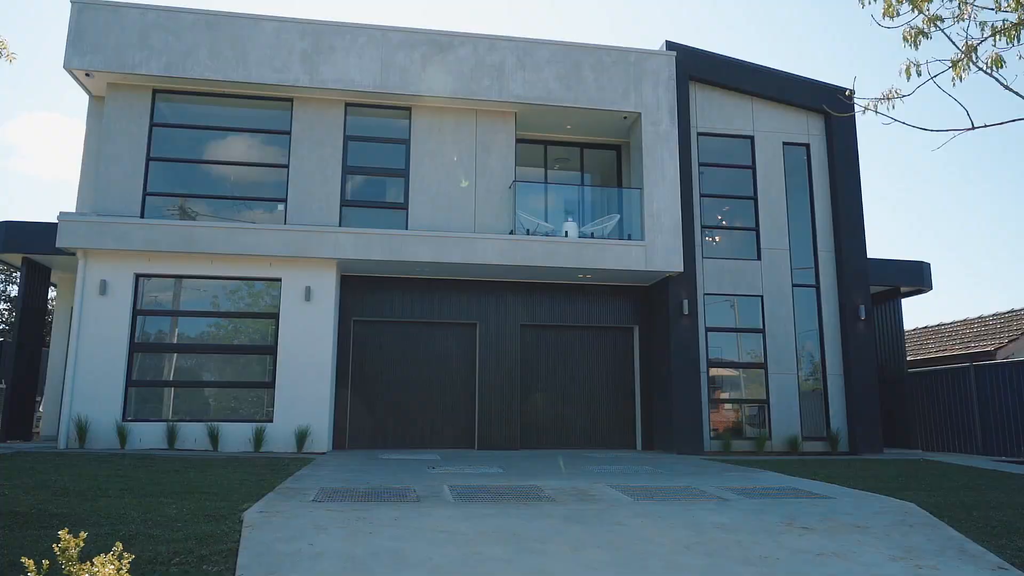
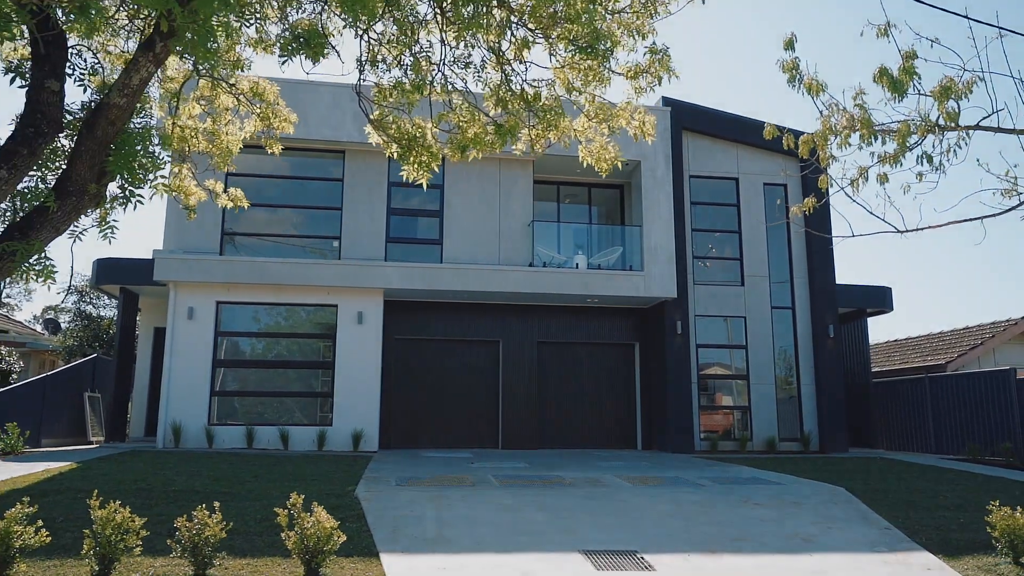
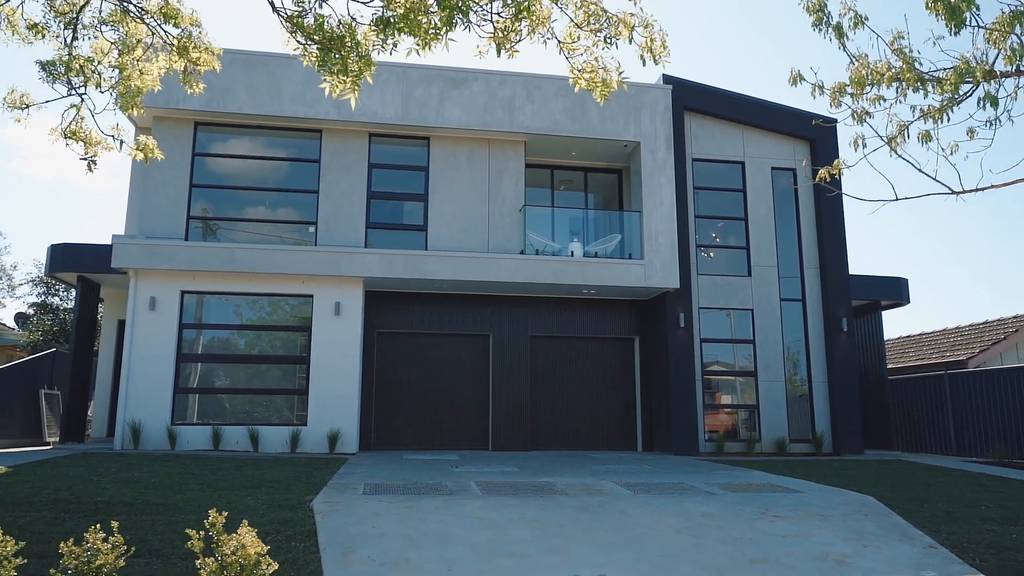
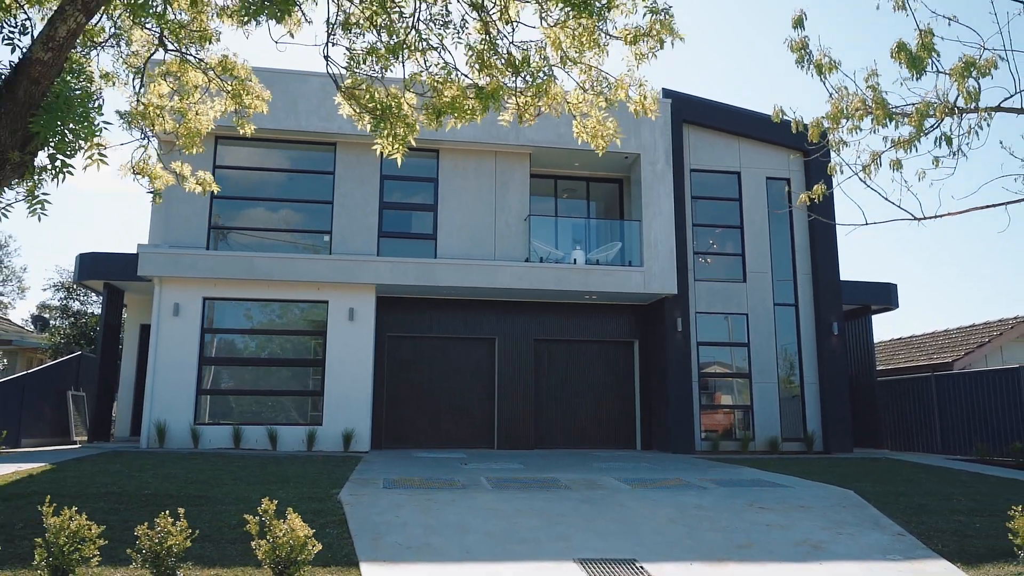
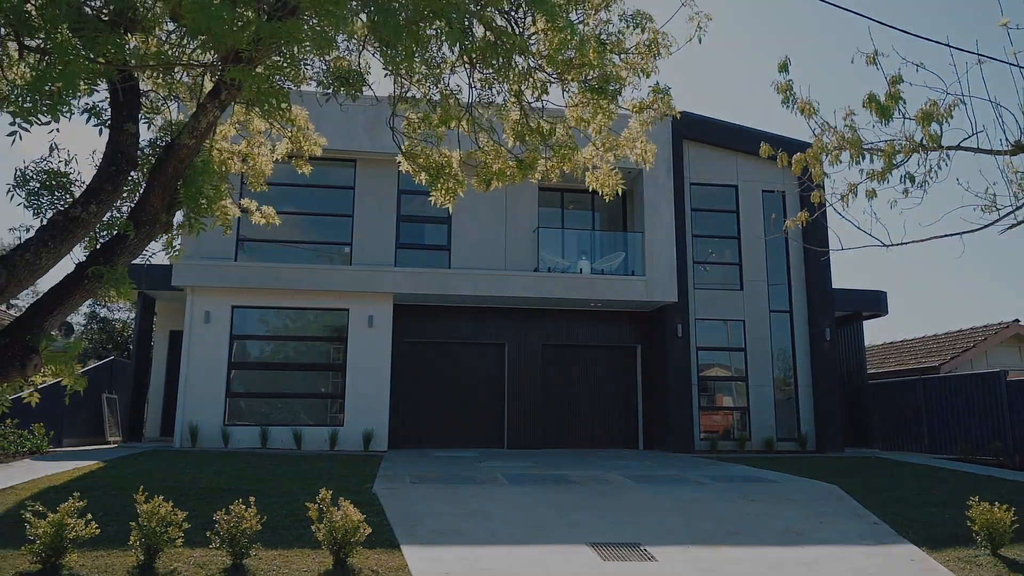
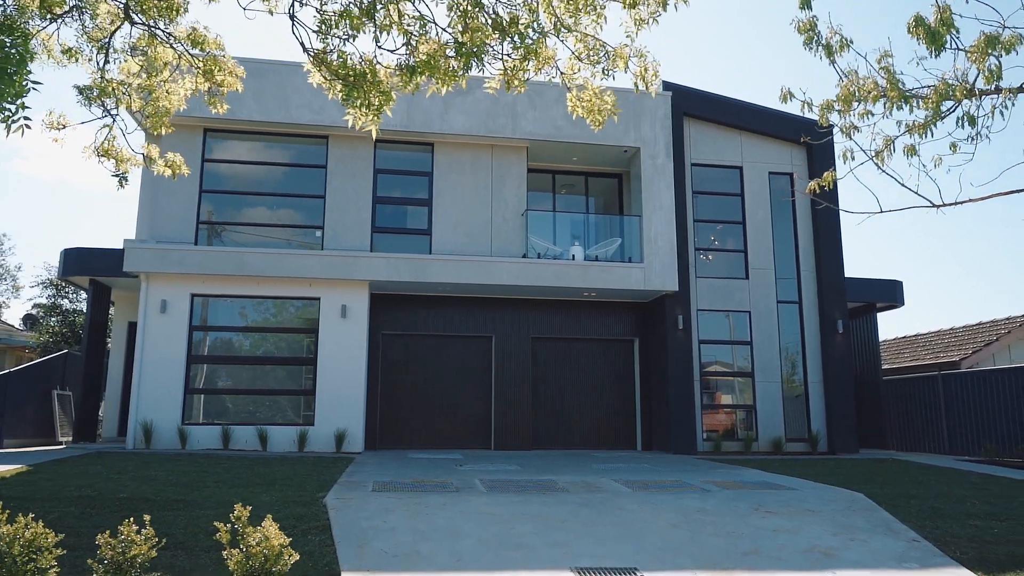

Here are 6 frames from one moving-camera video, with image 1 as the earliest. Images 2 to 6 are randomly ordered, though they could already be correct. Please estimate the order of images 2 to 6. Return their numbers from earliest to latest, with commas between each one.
3, 6, 4, 2, 5
